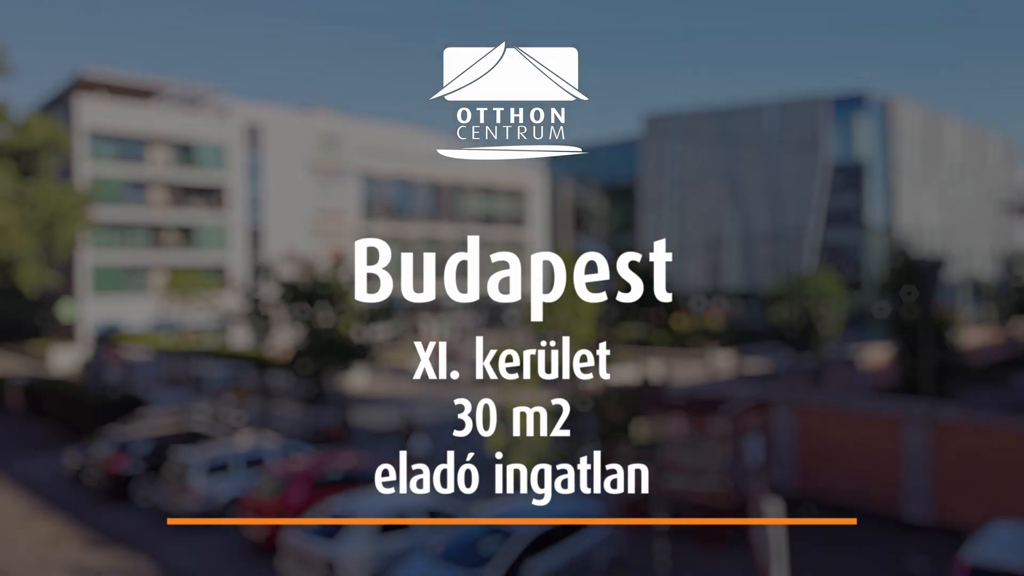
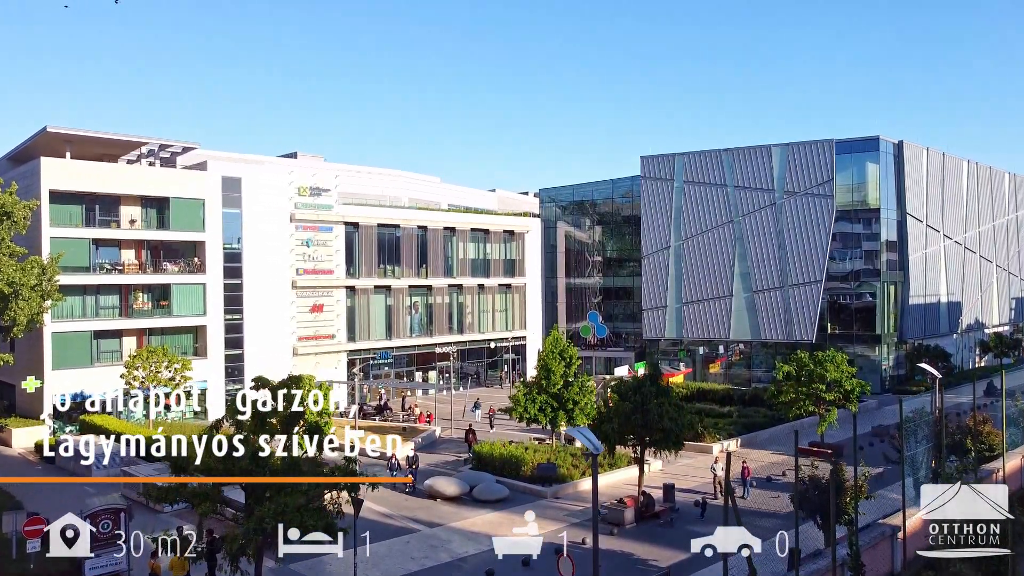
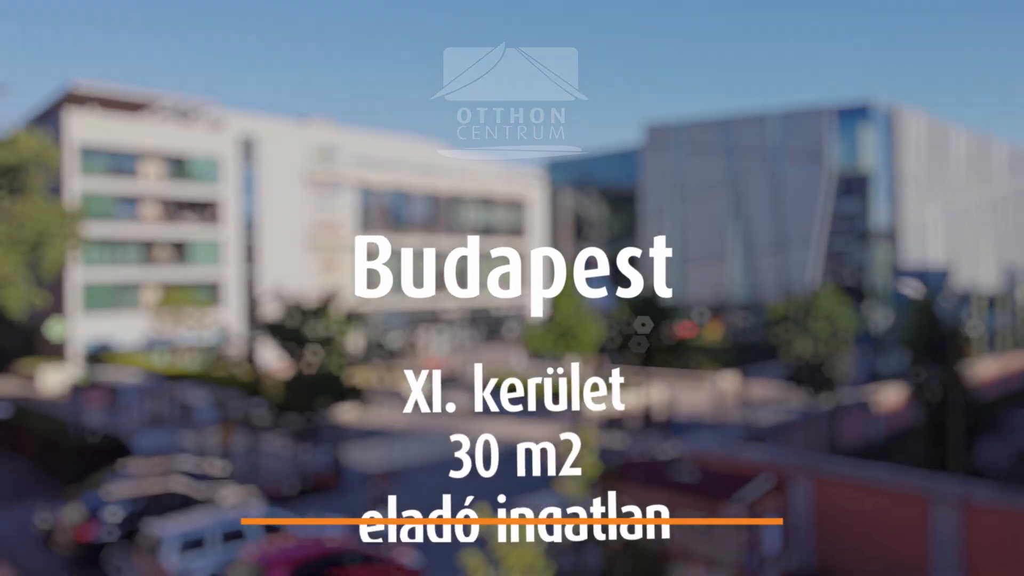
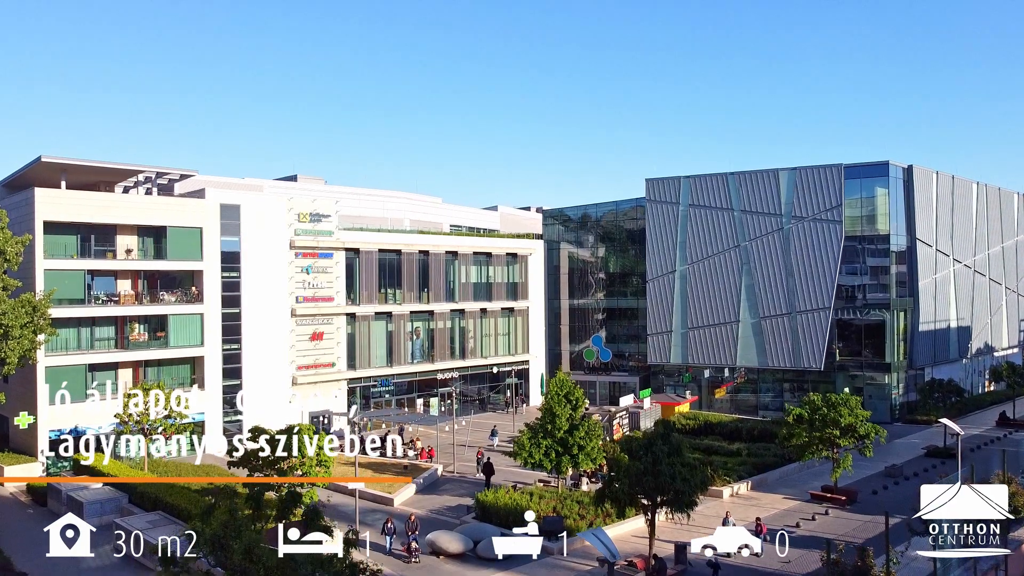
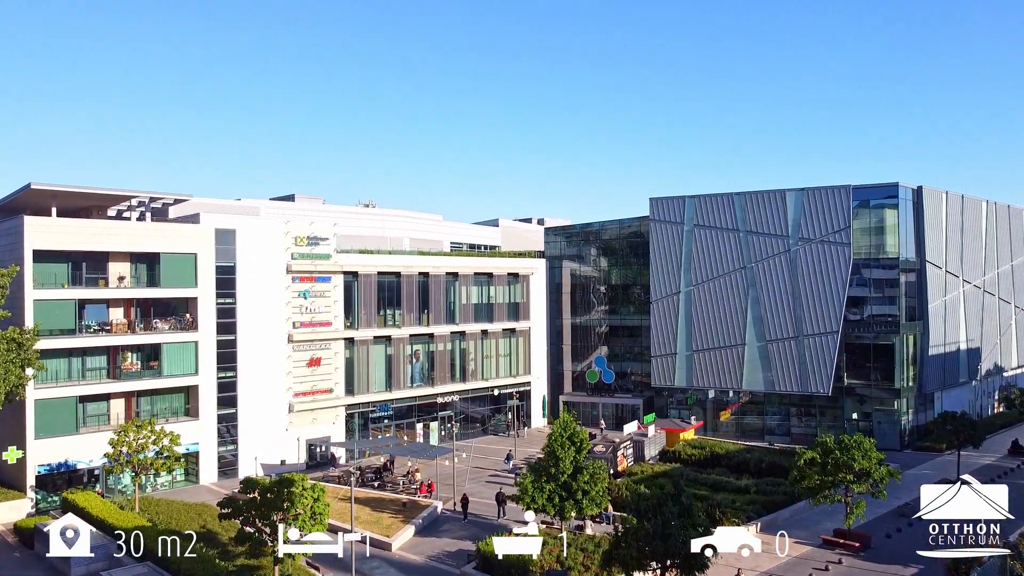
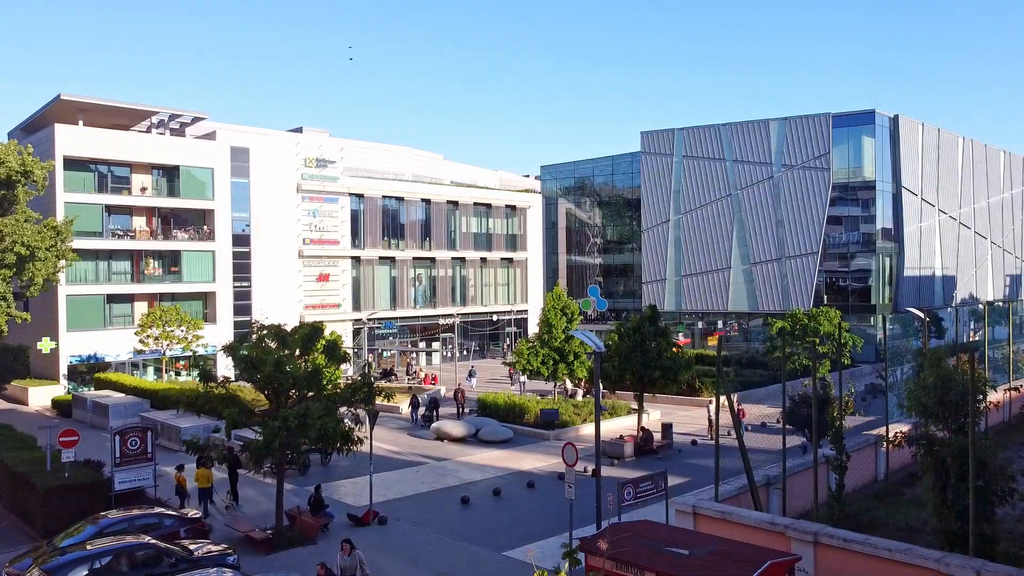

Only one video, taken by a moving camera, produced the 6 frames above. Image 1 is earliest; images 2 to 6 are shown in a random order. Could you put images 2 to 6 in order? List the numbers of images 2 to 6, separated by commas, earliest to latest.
3, 6, 2, 4, 5
